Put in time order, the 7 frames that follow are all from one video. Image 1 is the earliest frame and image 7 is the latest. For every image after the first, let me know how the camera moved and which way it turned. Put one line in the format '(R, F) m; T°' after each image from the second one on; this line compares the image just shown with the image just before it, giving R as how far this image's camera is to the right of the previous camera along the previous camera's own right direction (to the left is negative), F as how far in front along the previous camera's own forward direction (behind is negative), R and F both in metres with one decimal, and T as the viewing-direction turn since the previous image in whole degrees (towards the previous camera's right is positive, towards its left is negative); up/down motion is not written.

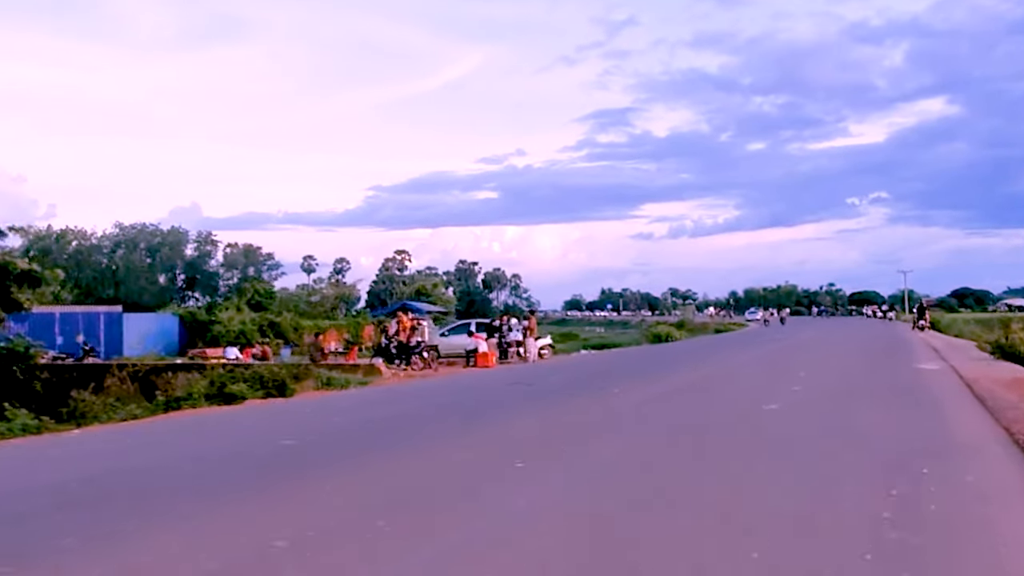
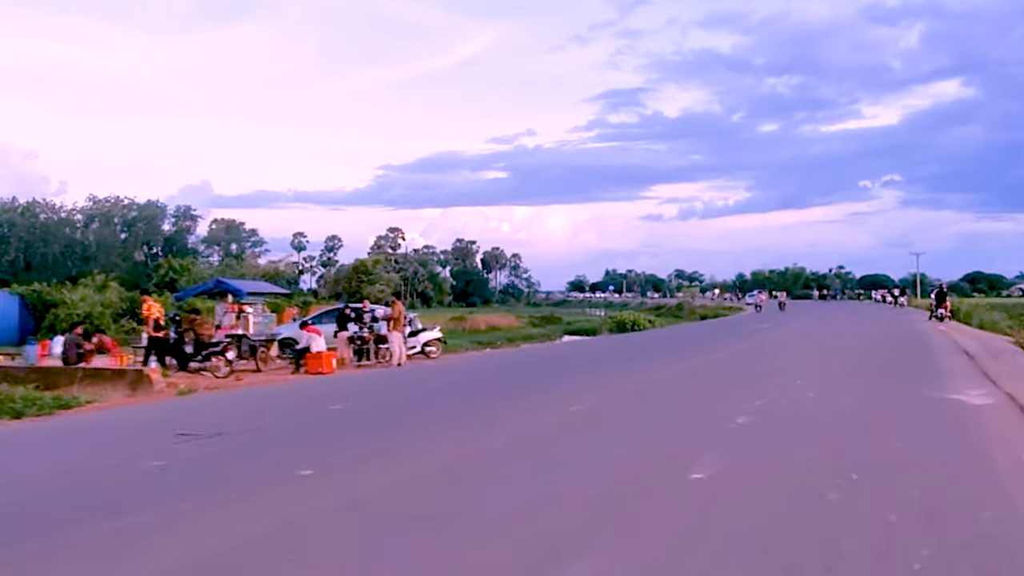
(+1.3, +3.5) m; -1°
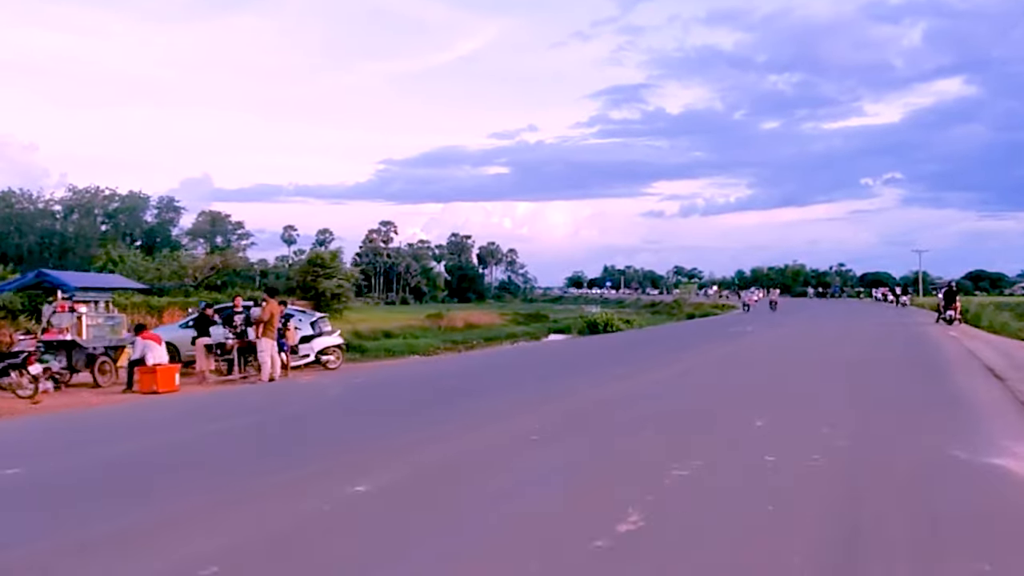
(+0.7, +1.8) m; 0°
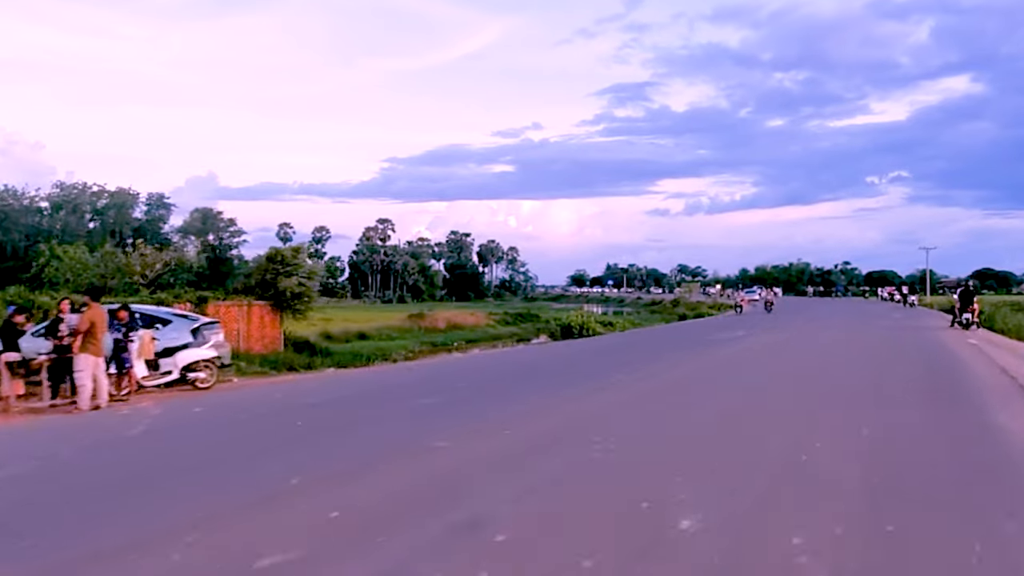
(+0.6, +1.6) m; 0°
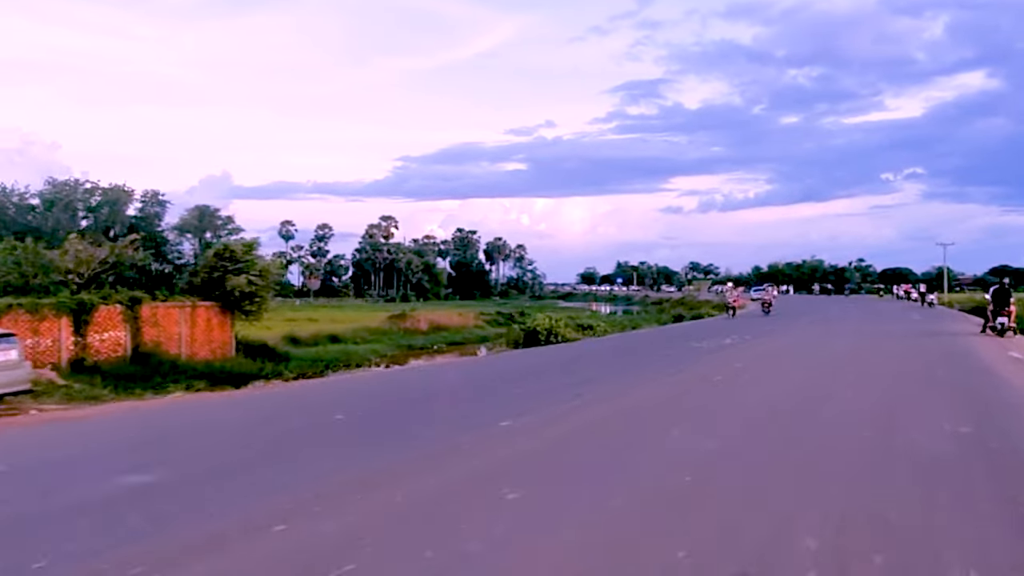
(+0.7, +1.9) m; -1°
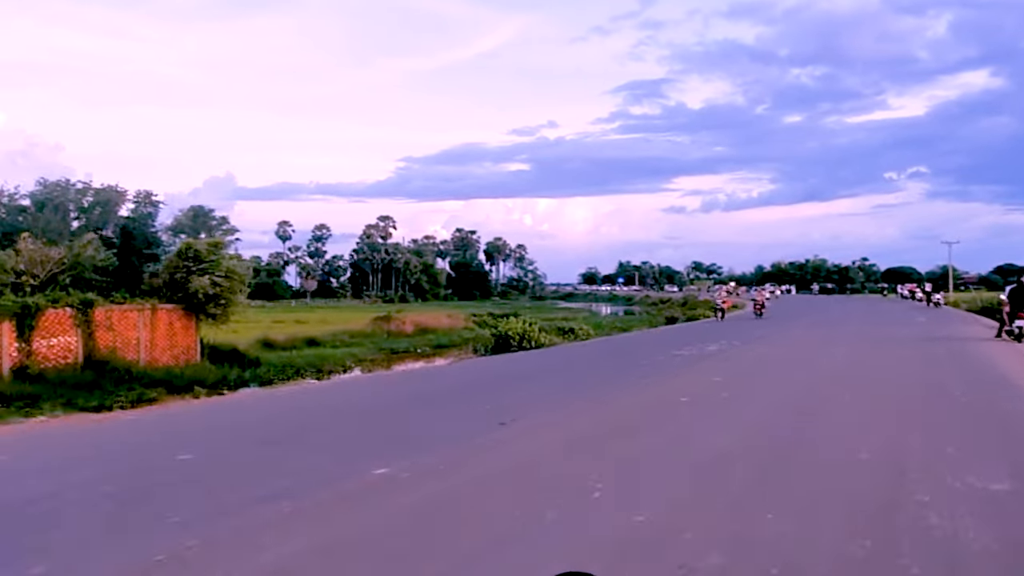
(+0.4, +1.0) m; 0°
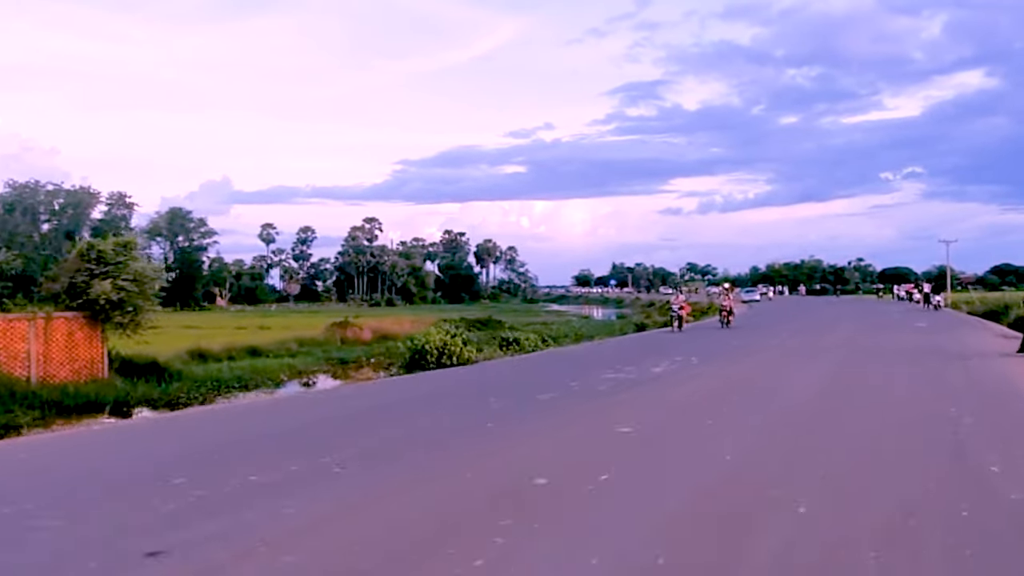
(+0.7, +1.9) m; 0°
